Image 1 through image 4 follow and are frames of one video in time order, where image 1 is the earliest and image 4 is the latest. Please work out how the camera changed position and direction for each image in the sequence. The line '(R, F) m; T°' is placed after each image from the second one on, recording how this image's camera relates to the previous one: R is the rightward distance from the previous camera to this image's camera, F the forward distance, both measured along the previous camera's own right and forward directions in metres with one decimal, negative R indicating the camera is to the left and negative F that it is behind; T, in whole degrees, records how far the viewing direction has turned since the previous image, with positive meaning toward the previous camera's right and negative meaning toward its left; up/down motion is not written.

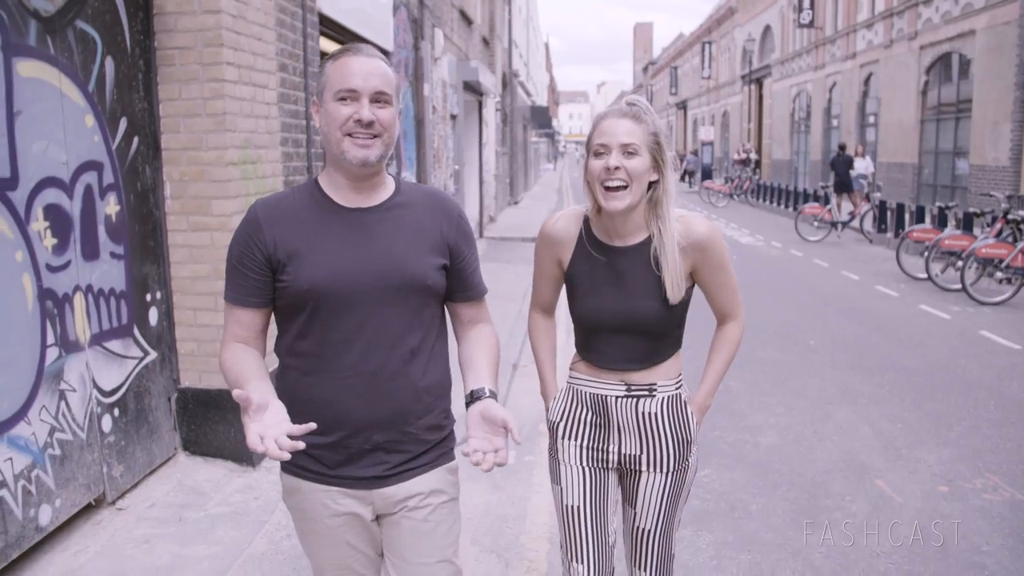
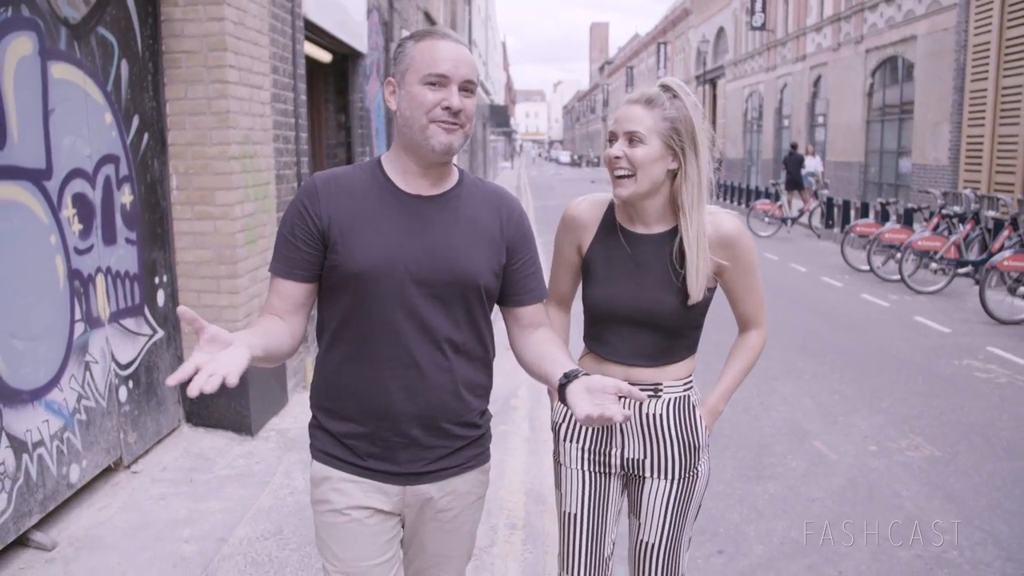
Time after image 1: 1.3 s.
(-0.1, -0.5) m; +3°
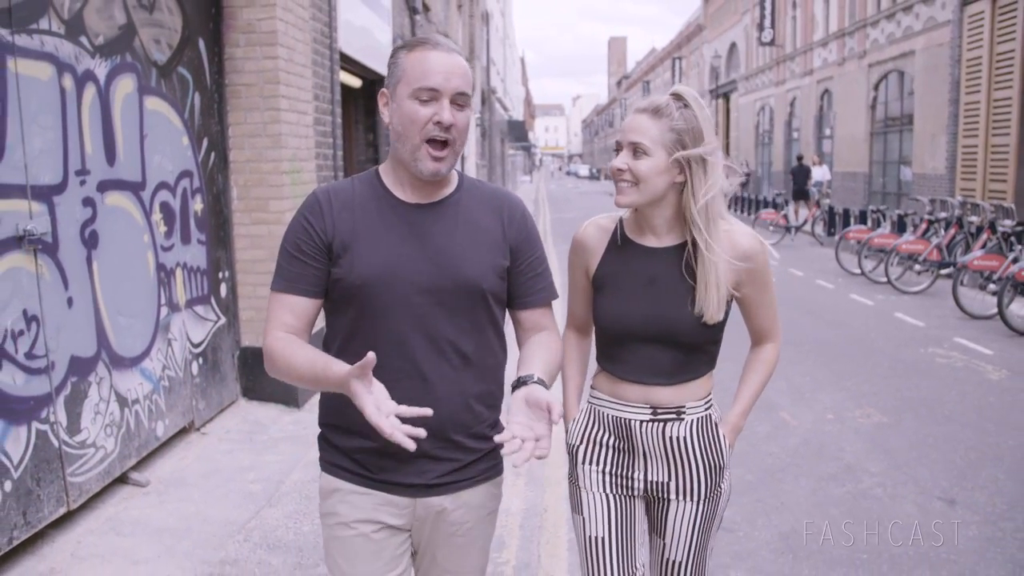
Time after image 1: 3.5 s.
(+0.1, -0.9) m; -1°
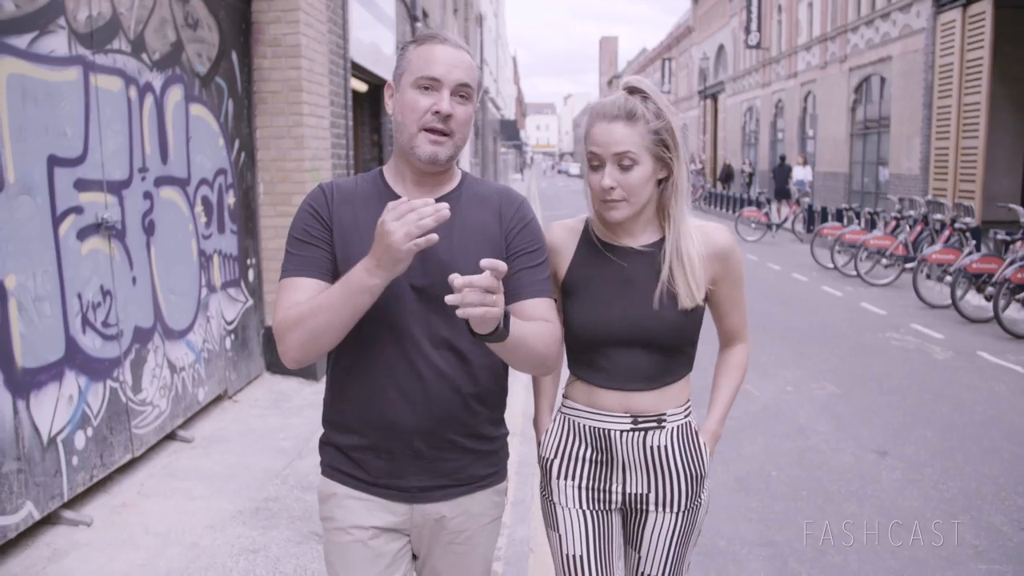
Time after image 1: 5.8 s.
(0.0, -0.7) m; +1°
